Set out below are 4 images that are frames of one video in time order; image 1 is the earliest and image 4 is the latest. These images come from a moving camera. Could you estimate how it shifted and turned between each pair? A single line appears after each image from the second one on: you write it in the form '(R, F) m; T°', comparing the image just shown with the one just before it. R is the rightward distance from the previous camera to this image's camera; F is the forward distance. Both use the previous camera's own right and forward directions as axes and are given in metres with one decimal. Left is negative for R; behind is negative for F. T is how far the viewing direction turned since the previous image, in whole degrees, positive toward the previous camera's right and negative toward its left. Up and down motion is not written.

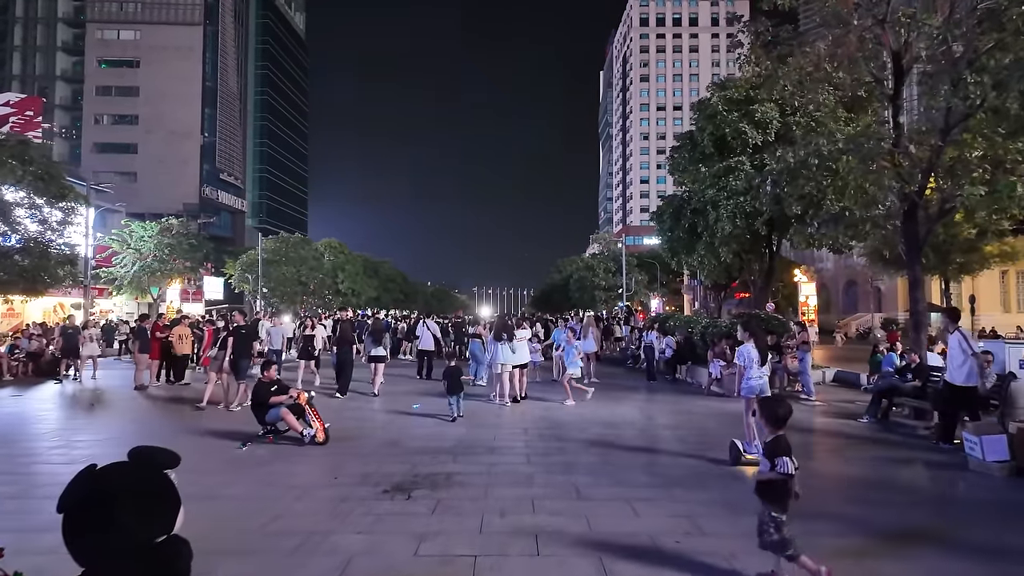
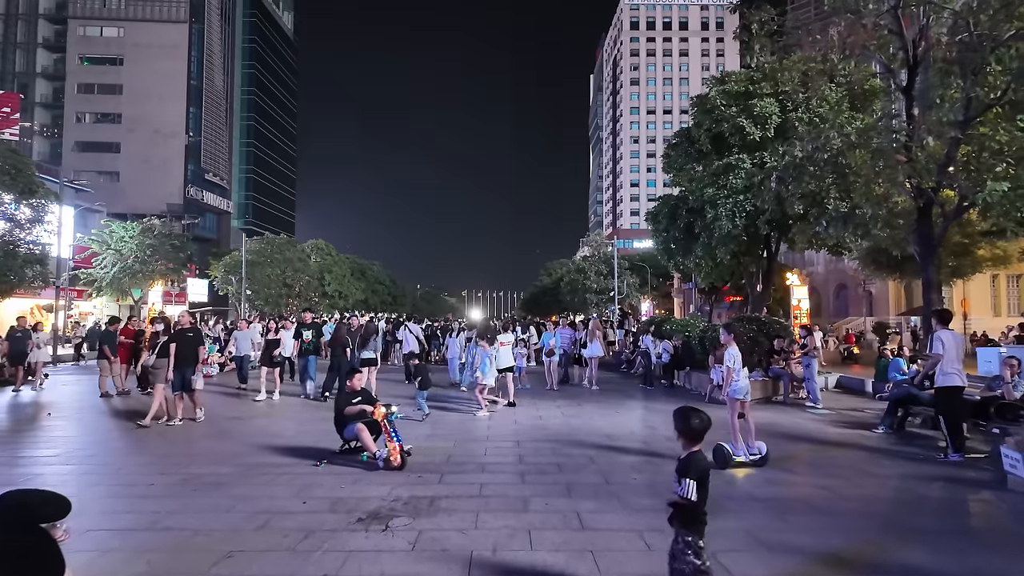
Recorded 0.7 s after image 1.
(0.0, +0.9) m; +1°
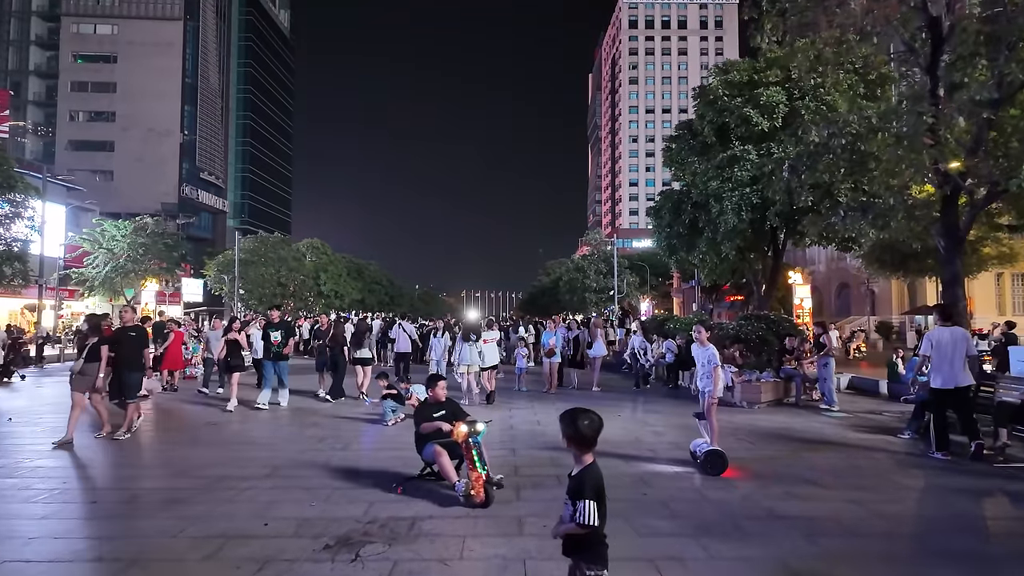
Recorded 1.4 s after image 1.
(0.0, +0.8) m; 0°
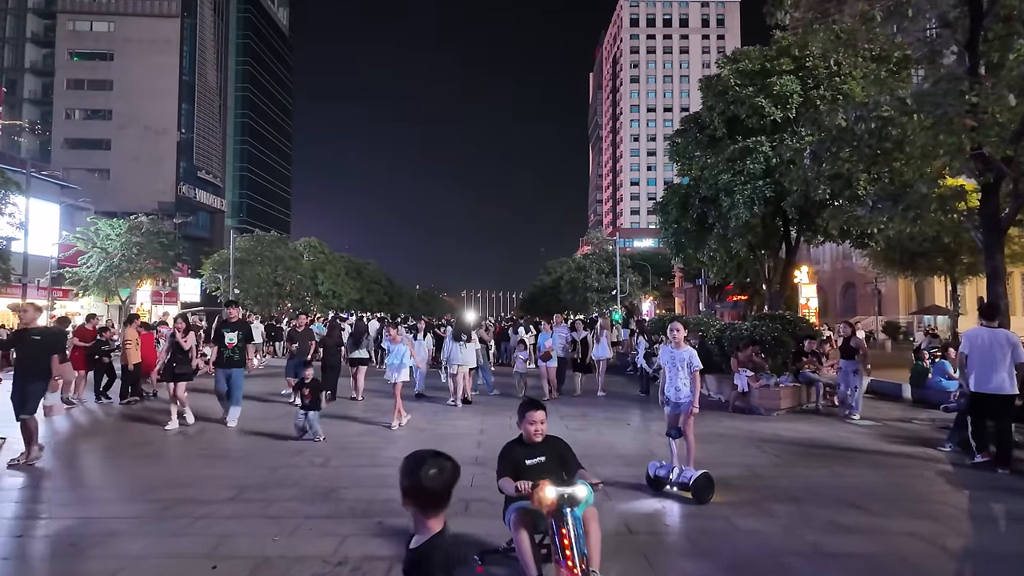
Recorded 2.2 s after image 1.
(0.0, +1.0) m; 0°
